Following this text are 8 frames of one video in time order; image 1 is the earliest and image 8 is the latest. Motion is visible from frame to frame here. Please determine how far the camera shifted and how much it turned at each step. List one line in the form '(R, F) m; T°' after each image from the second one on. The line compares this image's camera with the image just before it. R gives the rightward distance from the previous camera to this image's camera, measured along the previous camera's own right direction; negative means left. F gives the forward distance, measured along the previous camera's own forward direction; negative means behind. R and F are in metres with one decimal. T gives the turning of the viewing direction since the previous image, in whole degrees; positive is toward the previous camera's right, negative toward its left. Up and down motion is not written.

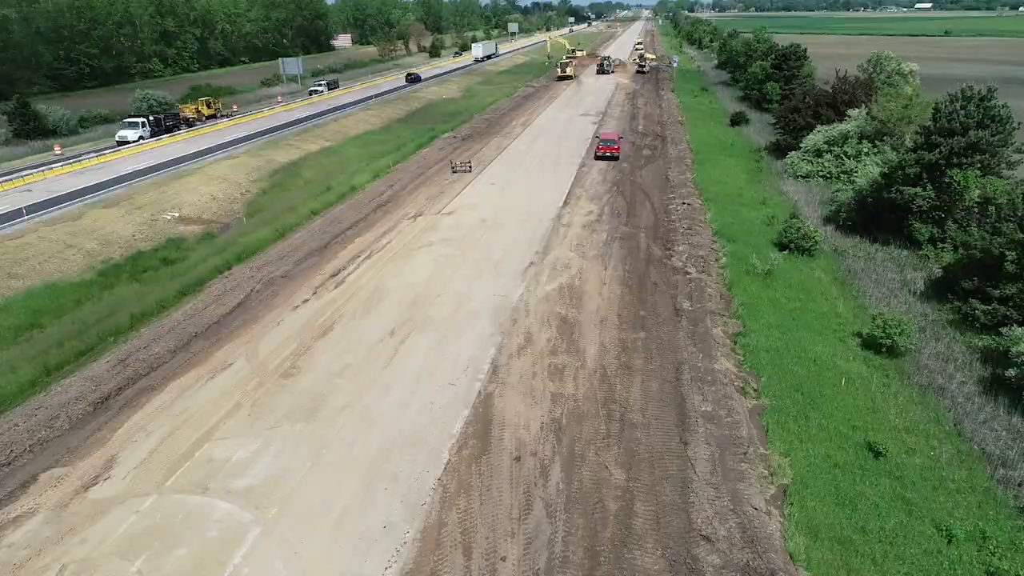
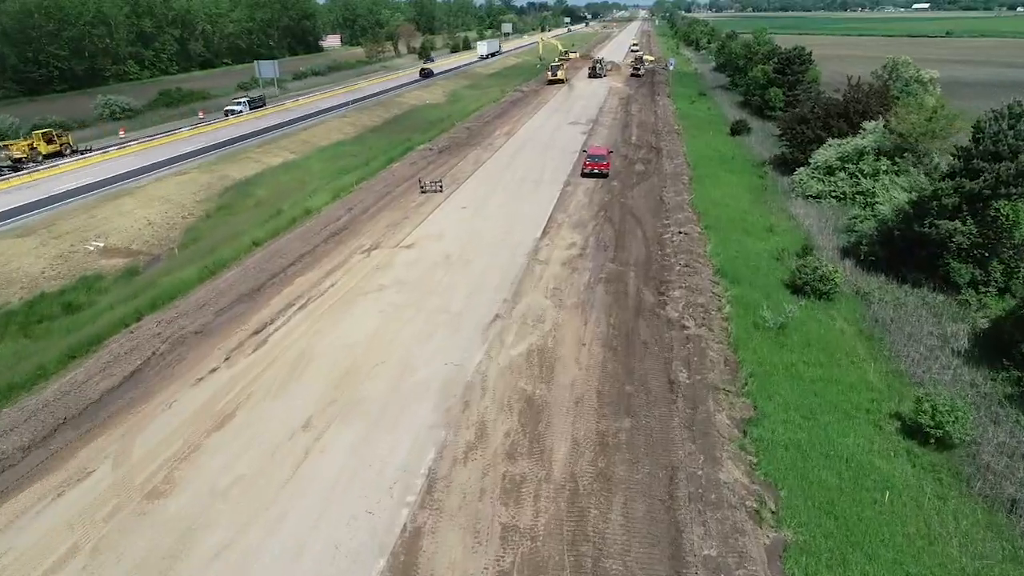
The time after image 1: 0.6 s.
(+0.9, +3.7) m; 0°
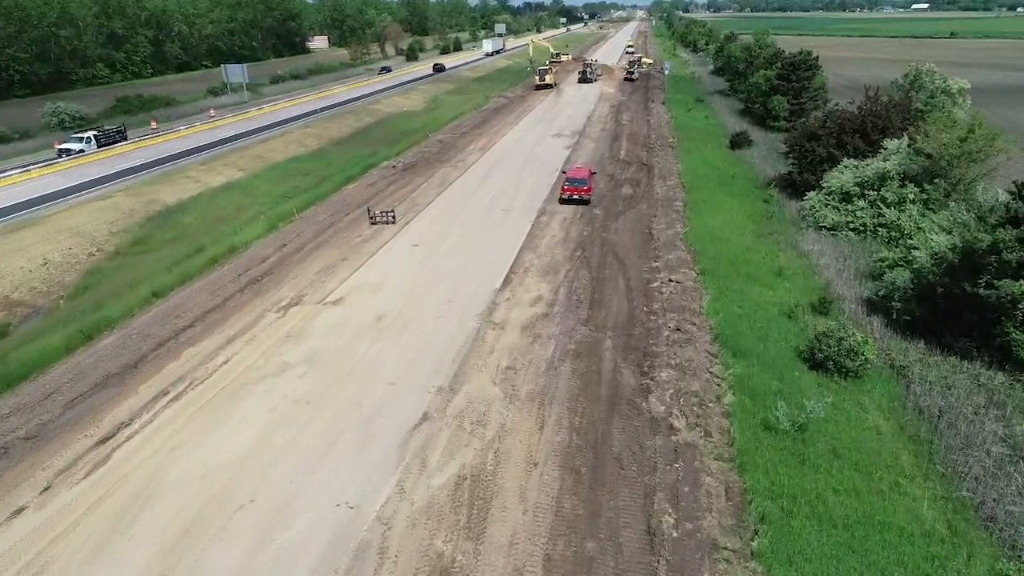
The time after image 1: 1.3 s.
(+1.3, +4.4) m; 0°
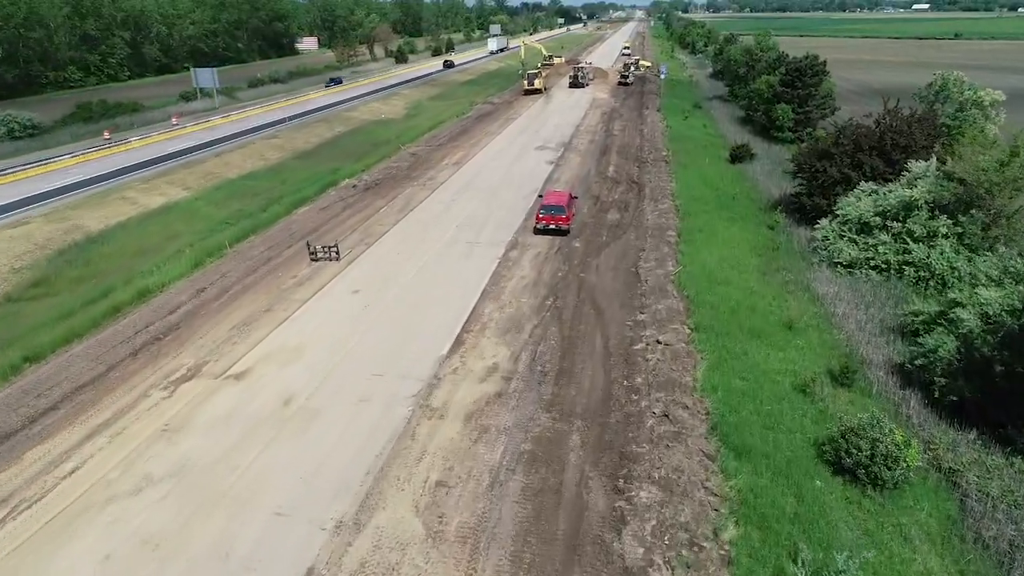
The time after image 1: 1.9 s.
(+1.1, +3.8) m; 0°
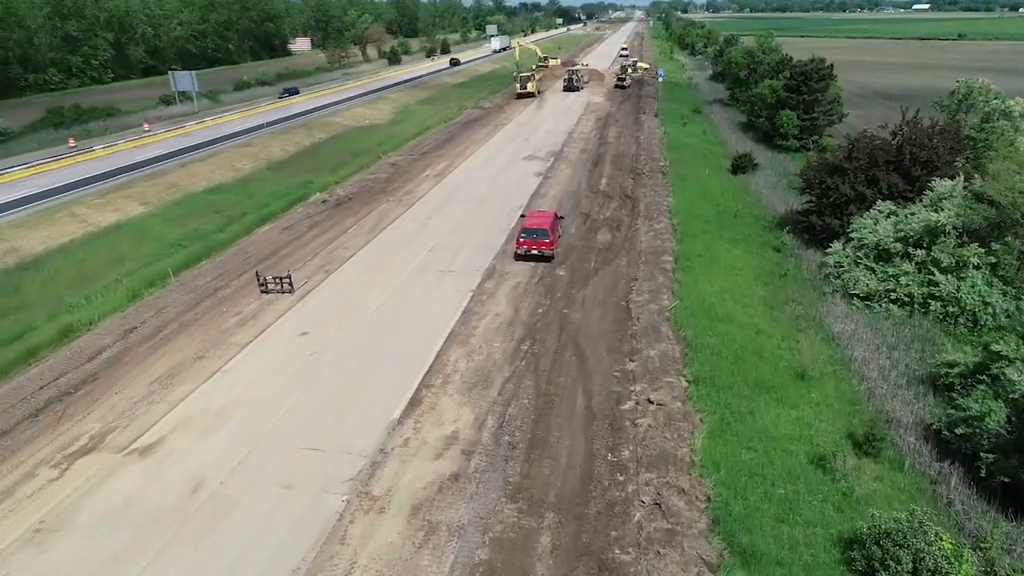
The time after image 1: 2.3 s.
(+0.7, +2.5) m; 0°
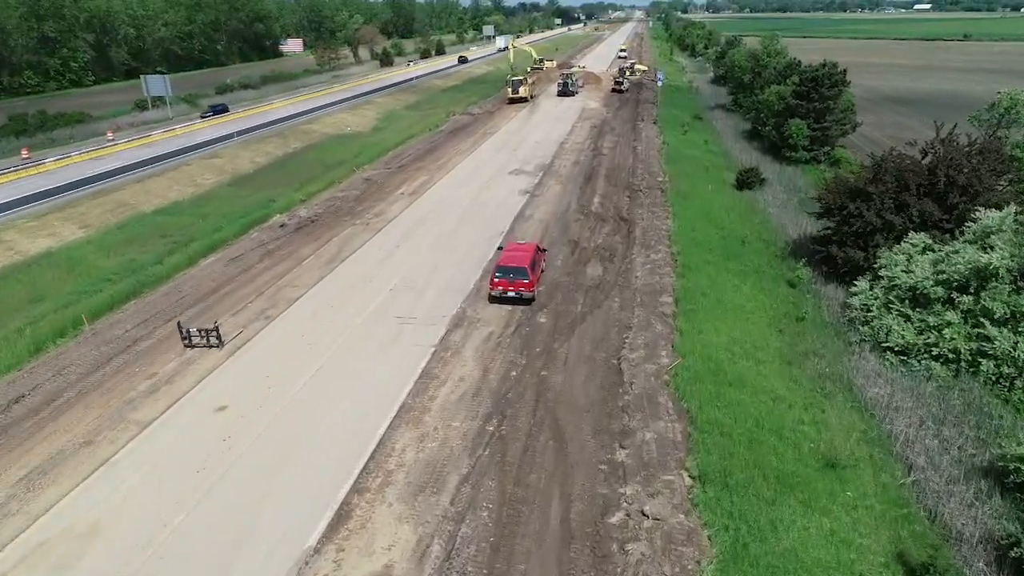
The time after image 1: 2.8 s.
(+0.7, +3.2) m; 0°
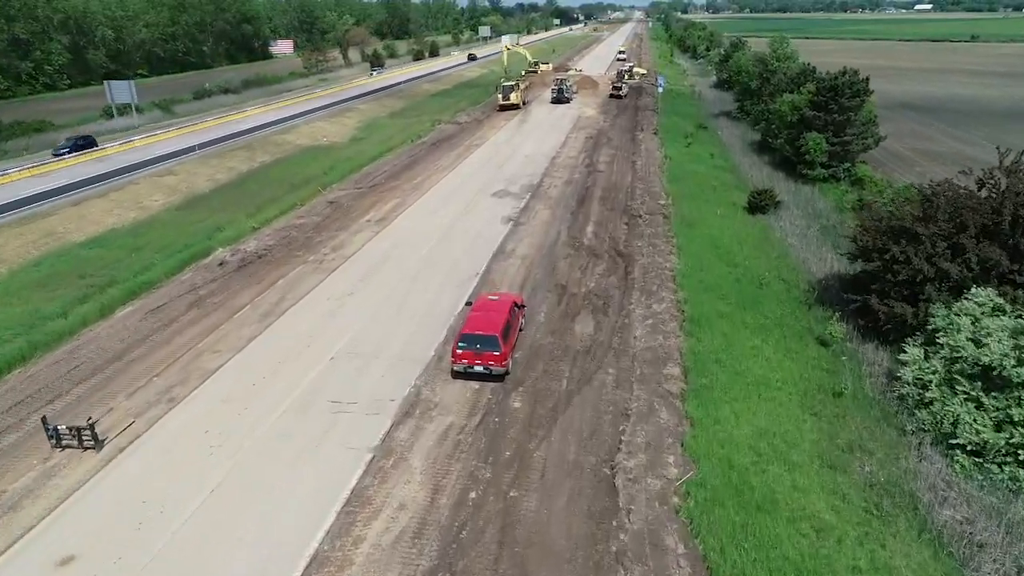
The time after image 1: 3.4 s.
(+0.7, +3.8) m; 0°
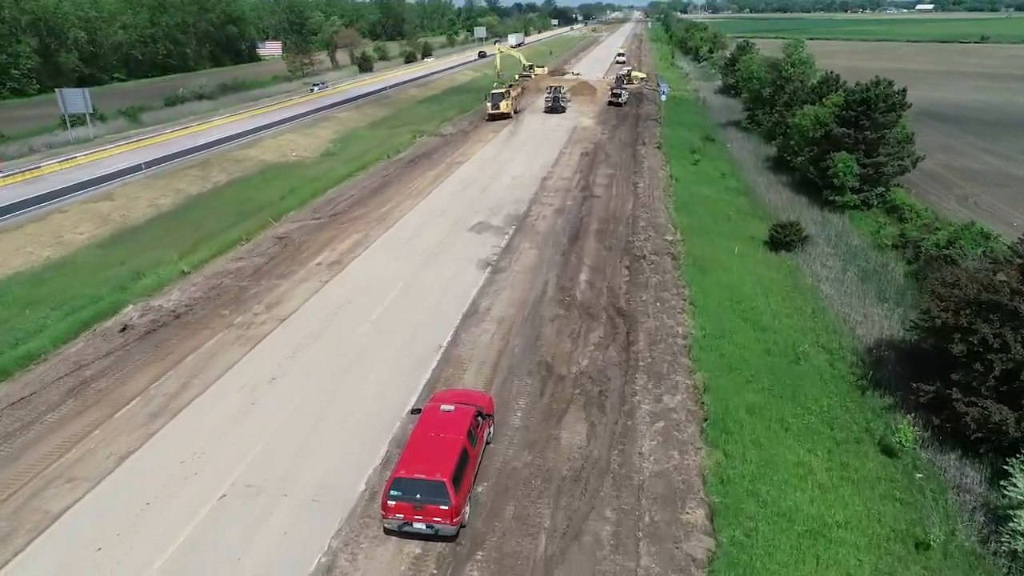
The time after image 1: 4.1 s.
(+0.7, +4.5) m; 0°
